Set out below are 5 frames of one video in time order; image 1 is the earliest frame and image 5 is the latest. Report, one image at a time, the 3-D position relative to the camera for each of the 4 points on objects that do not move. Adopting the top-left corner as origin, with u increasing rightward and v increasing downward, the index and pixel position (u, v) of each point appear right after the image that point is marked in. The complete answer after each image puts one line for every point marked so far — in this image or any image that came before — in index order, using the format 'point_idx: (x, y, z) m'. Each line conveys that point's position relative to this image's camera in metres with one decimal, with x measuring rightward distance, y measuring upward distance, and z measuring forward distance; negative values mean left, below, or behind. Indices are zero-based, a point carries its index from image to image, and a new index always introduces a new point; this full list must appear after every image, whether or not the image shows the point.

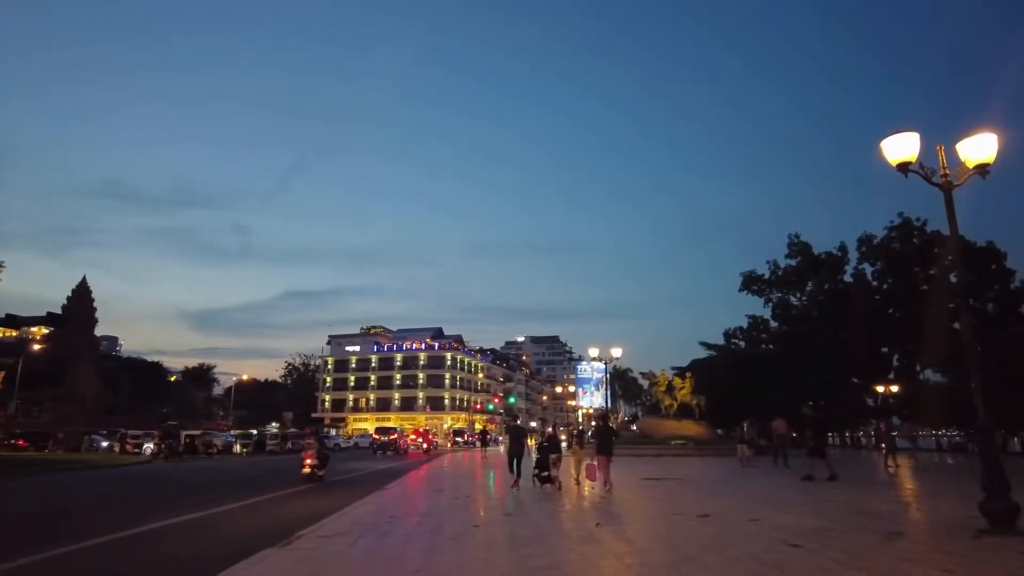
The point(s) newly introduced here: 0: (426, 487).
0: (-2.0, -4.5, +15.9) m
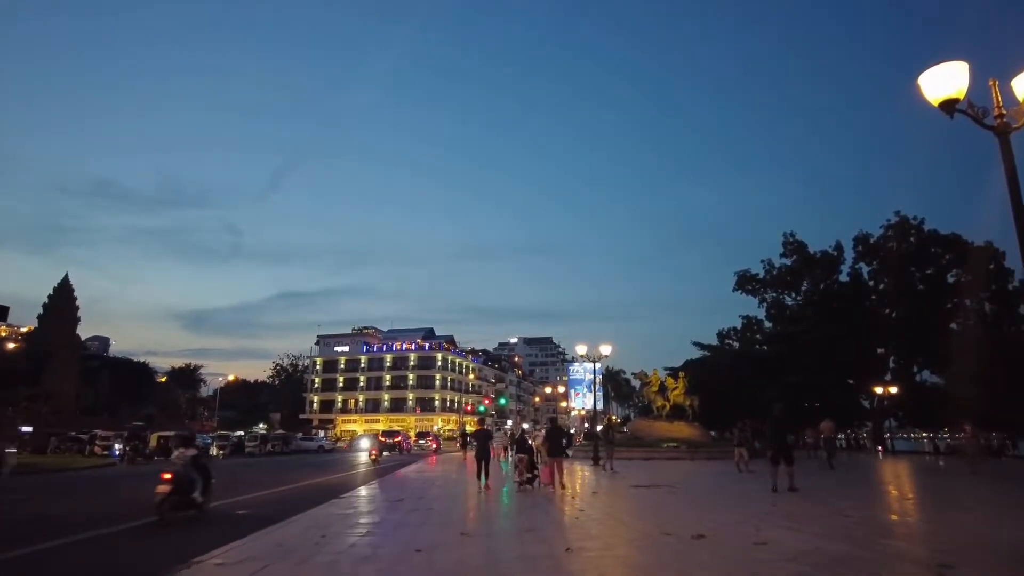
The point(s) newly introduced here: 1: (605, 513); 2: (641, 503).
0: (-2.4, -4.2, +14.5) m
1: (+1.4, -3.5, +11.1) m
2: (+2.2, -3.8, +12.5) m
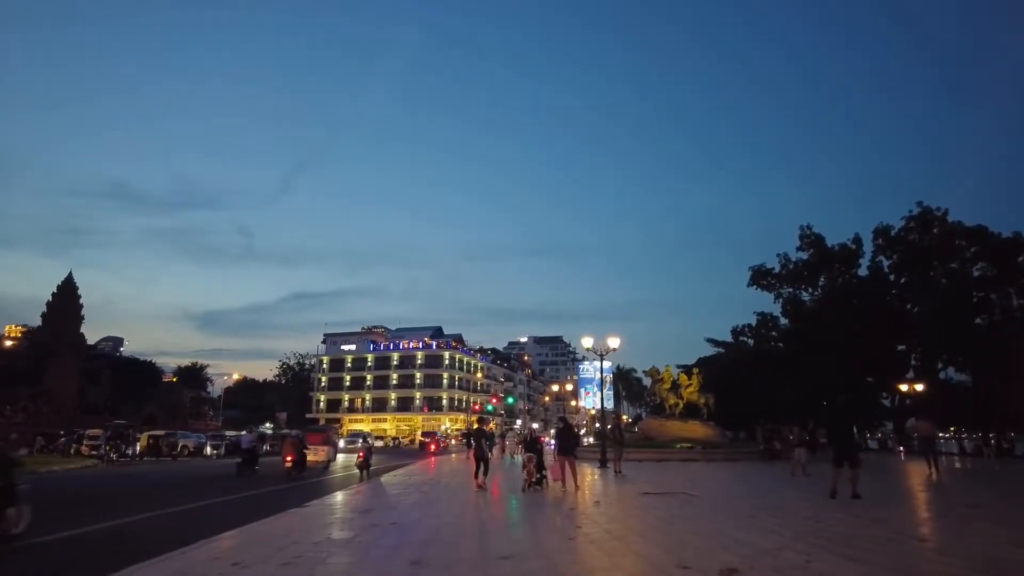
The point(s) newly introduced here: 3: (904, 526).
0: (-2.6, -3.9, +12.8) m
1: (+1.3, -3.1, +9.3) m
2: (+2.0, -3.4, +10.7) m
3: (+5.6, -3.4, +10.3) m
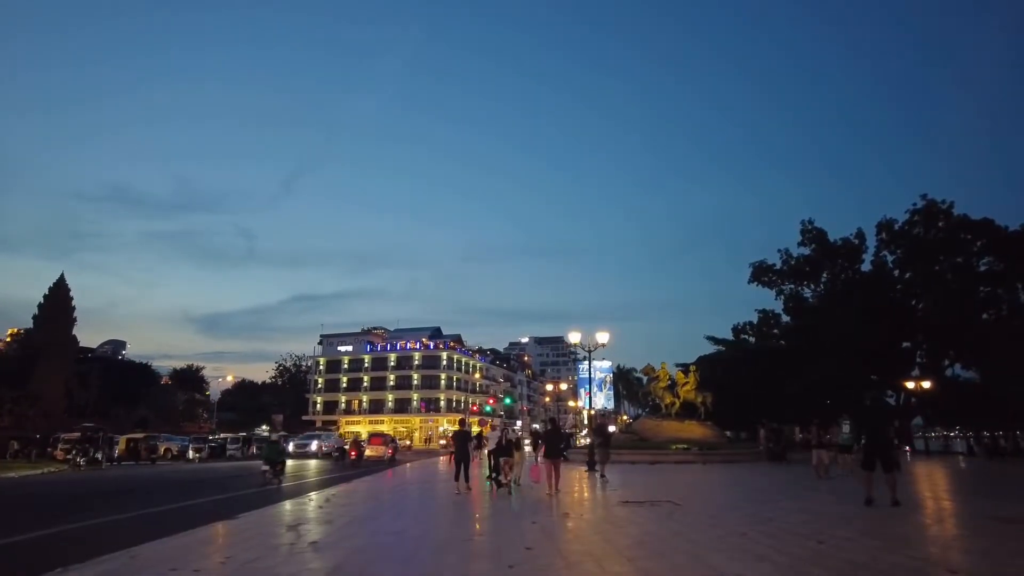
0: (-3.1, -3.7, +11.6) m
1: (+0.8, -2.9, +8.0) m
2: (+1.5, -3.2, +9.4) m
3: (+5.1, -3.2, +9.0) m
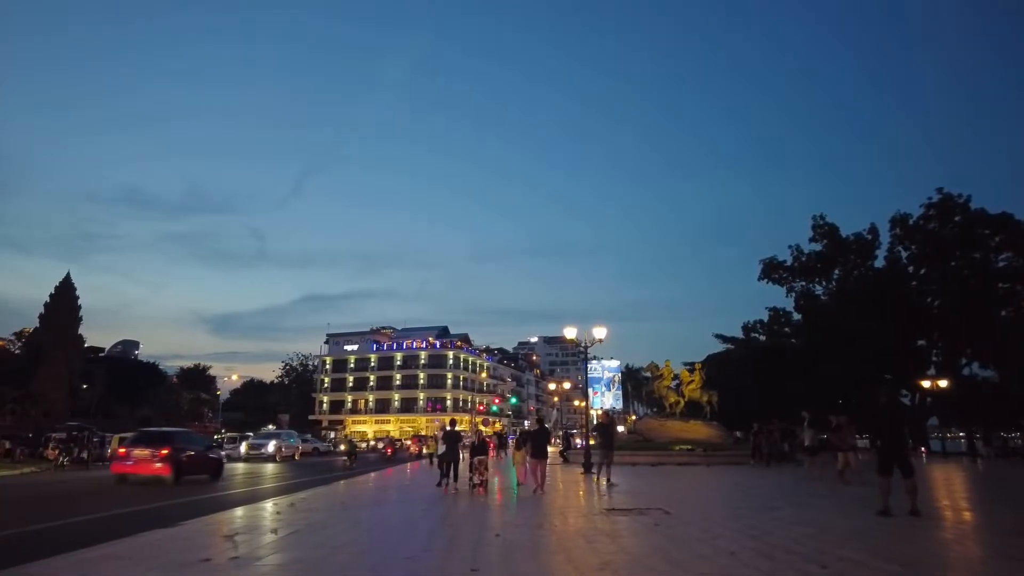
0: (-3.4, -3.5, +10.6) m
1: (+0.4, -2.7, +7.0) m
2: (+1.1, -3.0, +8.4) m
3: (+4.7, -3.0, +7.9) m
